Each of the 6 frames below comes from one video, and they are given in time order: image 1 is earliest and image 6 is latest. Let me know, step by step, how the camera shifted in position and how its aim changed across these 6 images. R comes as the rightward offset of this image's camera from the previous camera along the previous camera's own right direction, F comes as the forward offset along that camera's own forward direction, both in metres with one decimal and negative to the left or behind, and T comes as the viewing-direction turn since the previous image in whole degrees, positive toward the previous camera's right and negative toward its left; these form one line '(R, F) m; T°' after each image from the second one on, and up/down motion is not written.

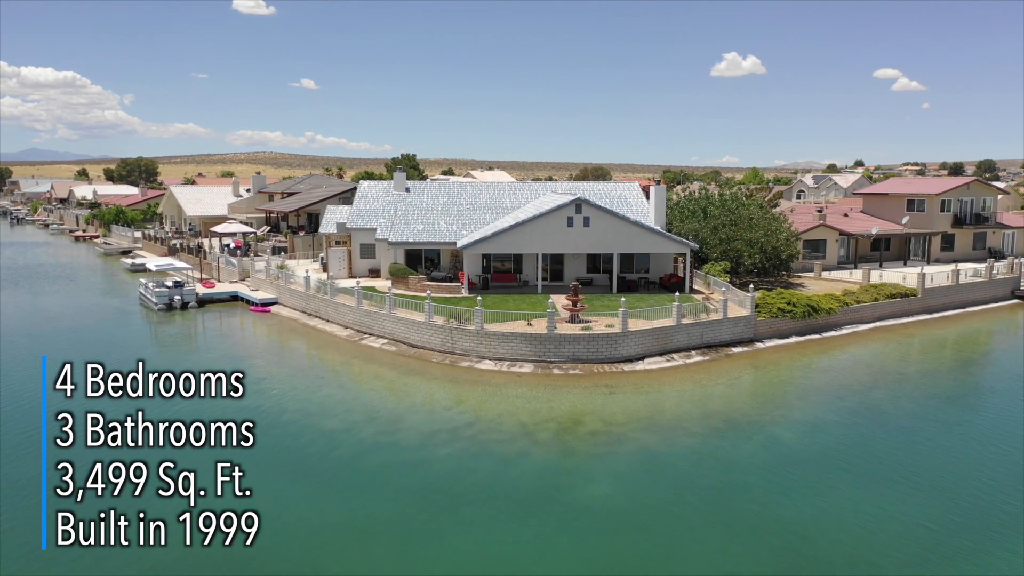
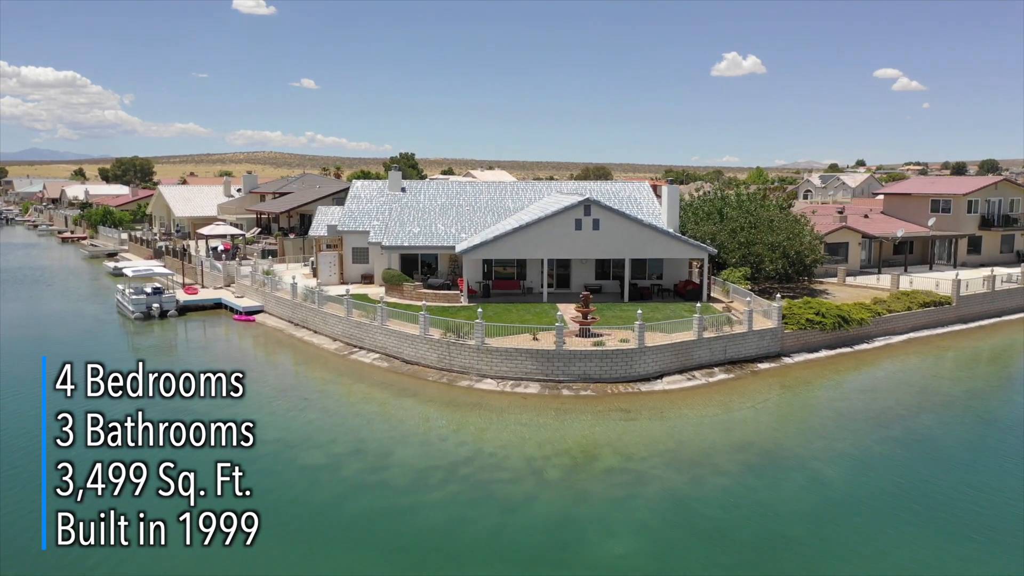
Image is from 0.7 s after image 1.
(-0.1, +2.6) m; 0°
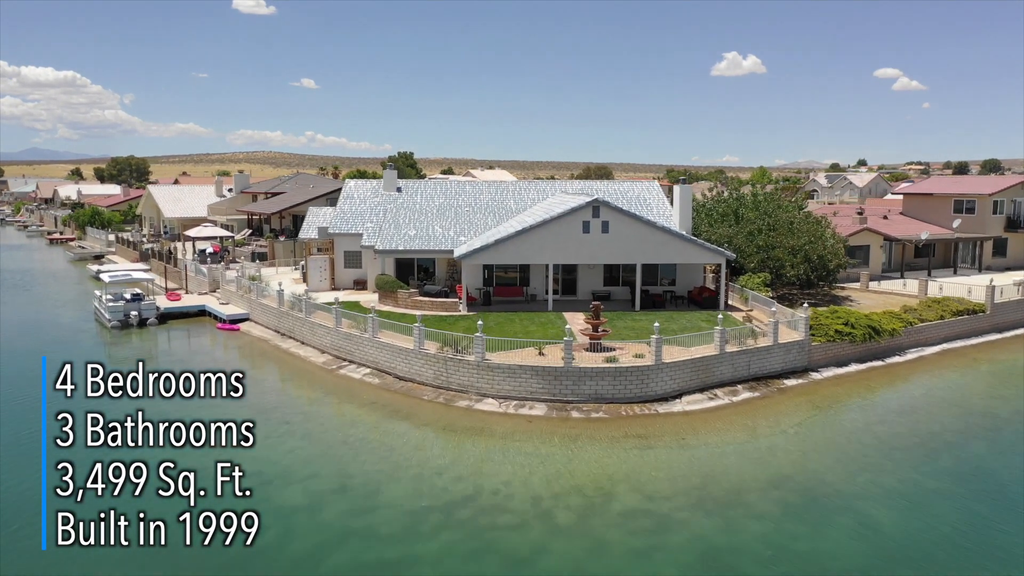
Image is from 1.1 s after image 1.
(-0.1, +2.3) m; 0°
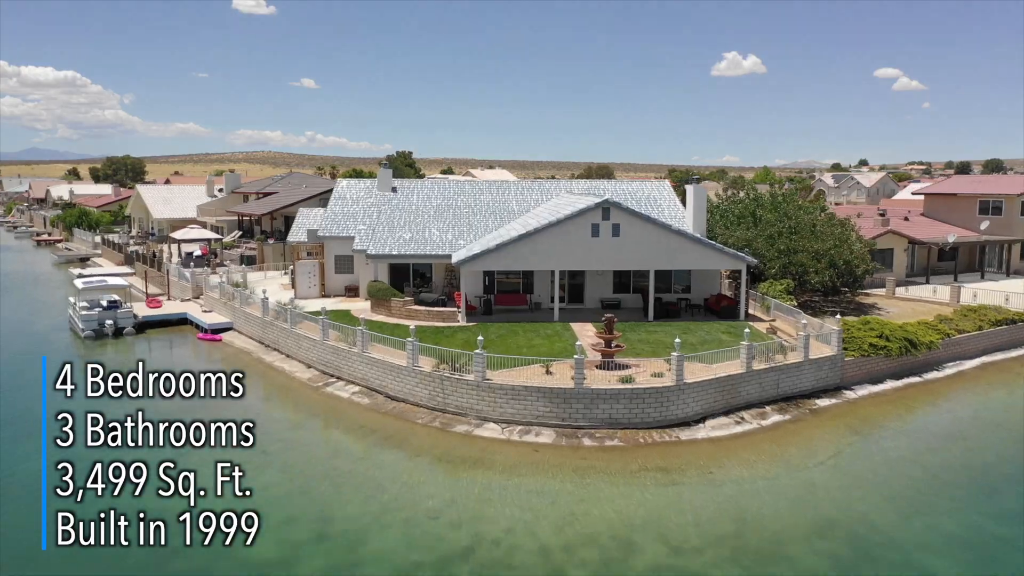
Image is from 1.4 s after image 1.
(-0.1, +2.3) m; 0°
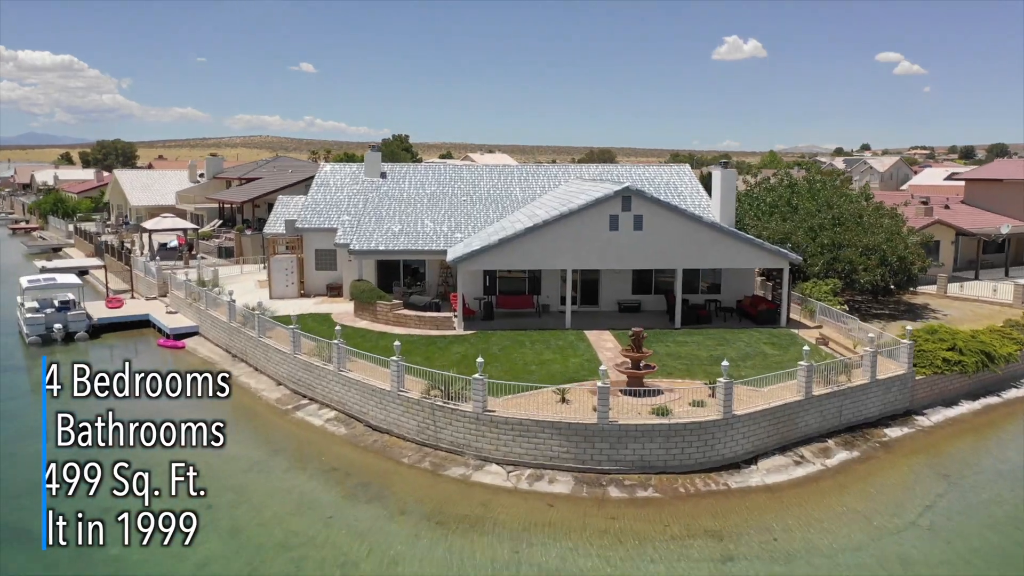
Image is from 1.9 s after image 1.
(-0.2, +3.8) m; 0°
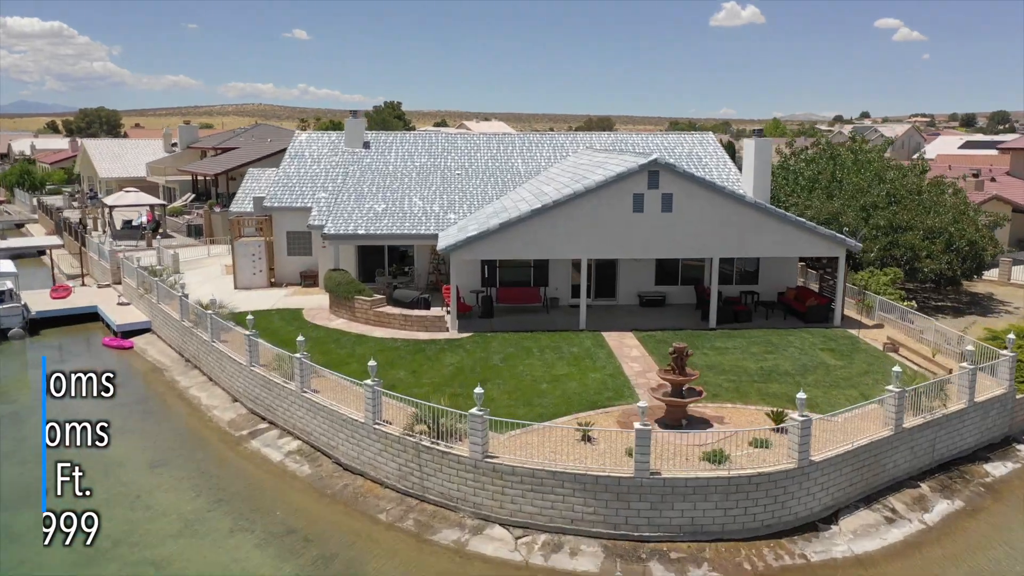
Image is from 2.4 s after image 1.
(-0.2, +3.8) m; 0°
